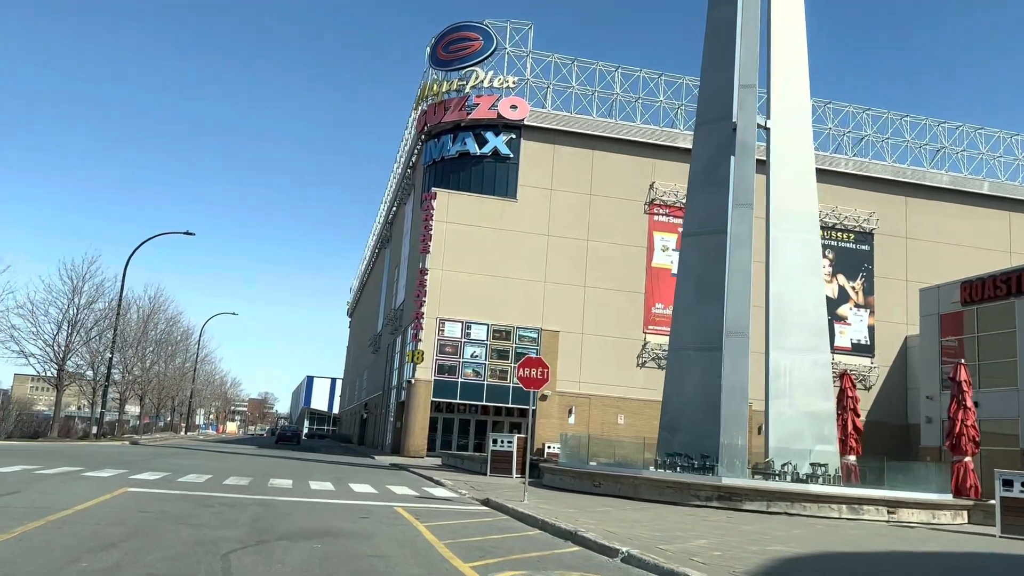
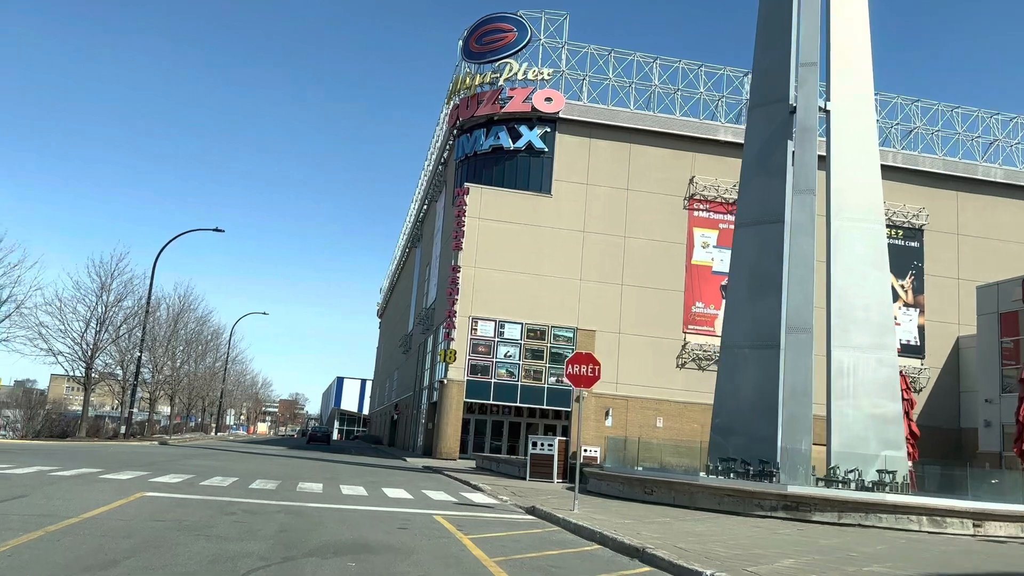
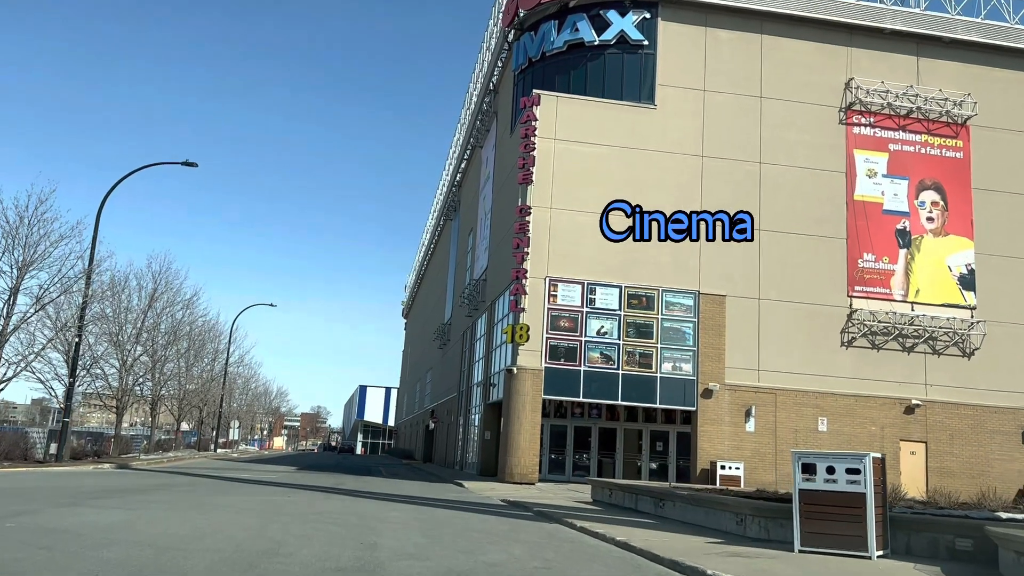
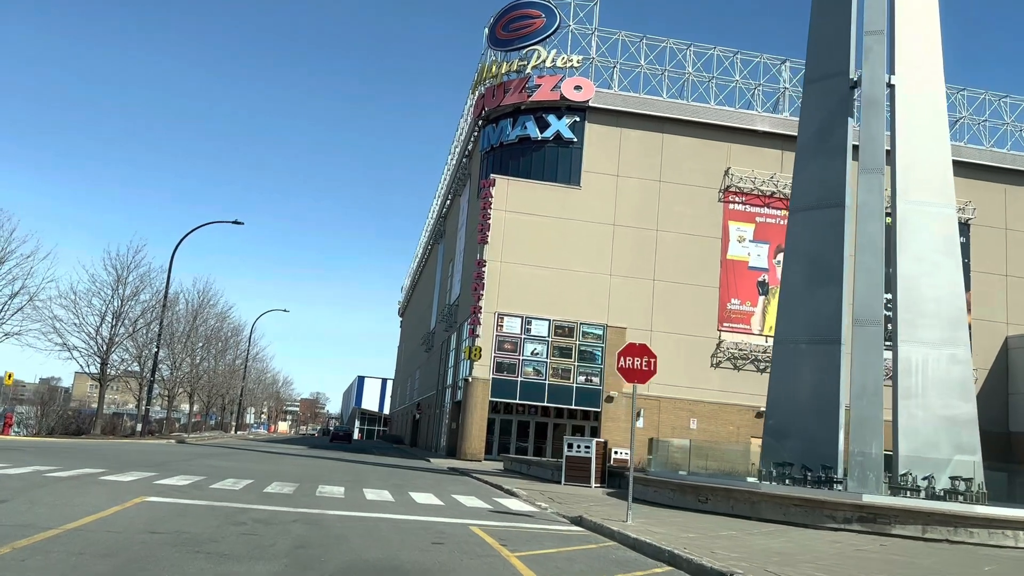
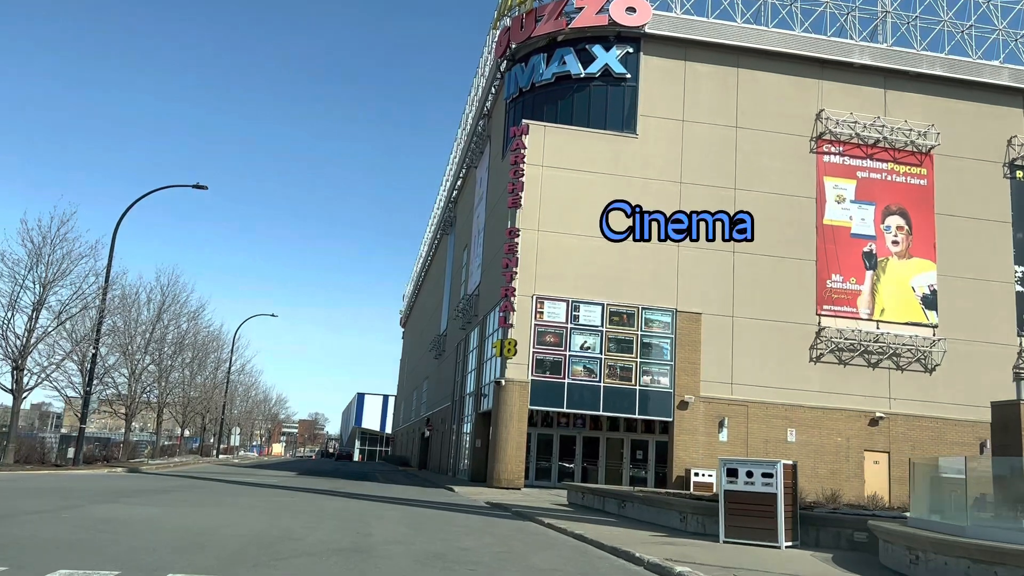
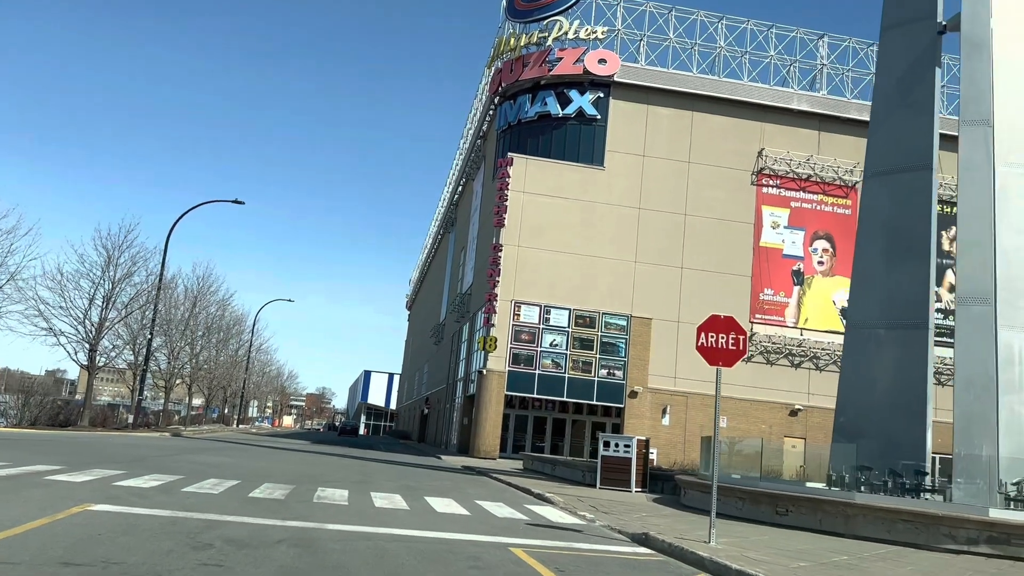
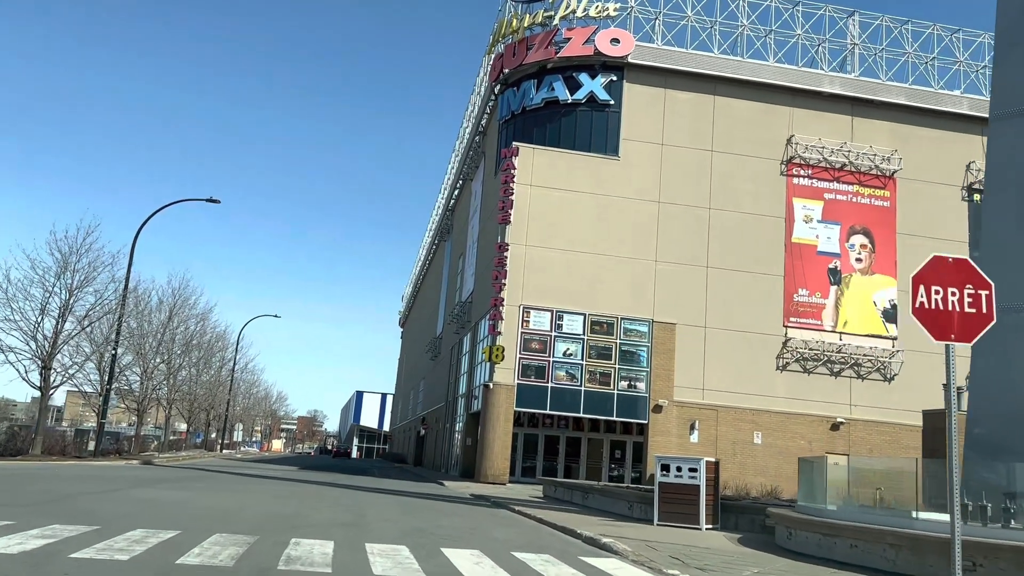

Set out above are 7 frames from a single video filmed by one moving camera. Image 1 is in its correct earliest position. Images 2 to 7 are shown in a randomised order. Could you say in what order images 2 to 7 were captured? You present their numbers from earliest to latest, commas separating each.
2, 4, 6, 7, 5, 3
